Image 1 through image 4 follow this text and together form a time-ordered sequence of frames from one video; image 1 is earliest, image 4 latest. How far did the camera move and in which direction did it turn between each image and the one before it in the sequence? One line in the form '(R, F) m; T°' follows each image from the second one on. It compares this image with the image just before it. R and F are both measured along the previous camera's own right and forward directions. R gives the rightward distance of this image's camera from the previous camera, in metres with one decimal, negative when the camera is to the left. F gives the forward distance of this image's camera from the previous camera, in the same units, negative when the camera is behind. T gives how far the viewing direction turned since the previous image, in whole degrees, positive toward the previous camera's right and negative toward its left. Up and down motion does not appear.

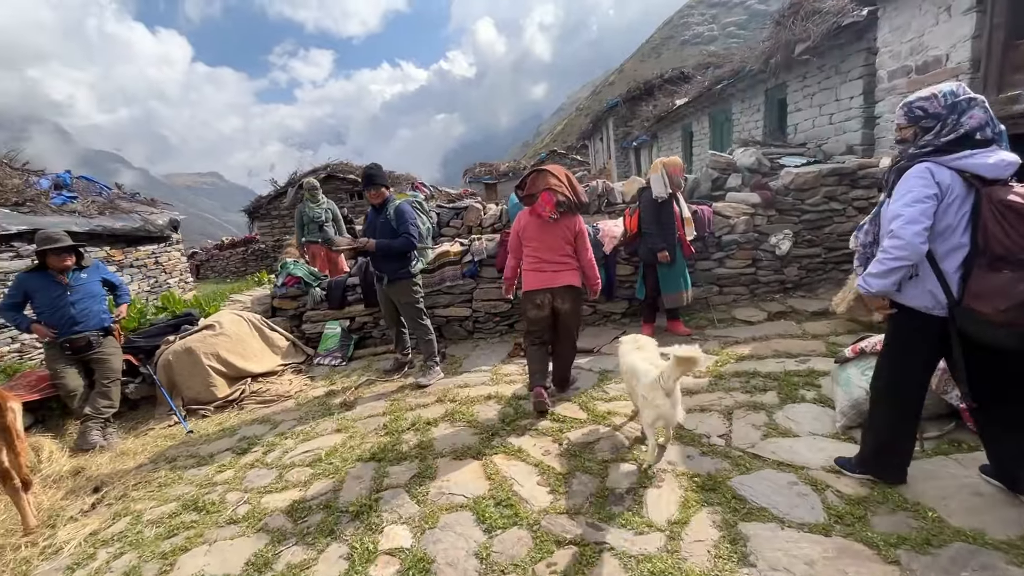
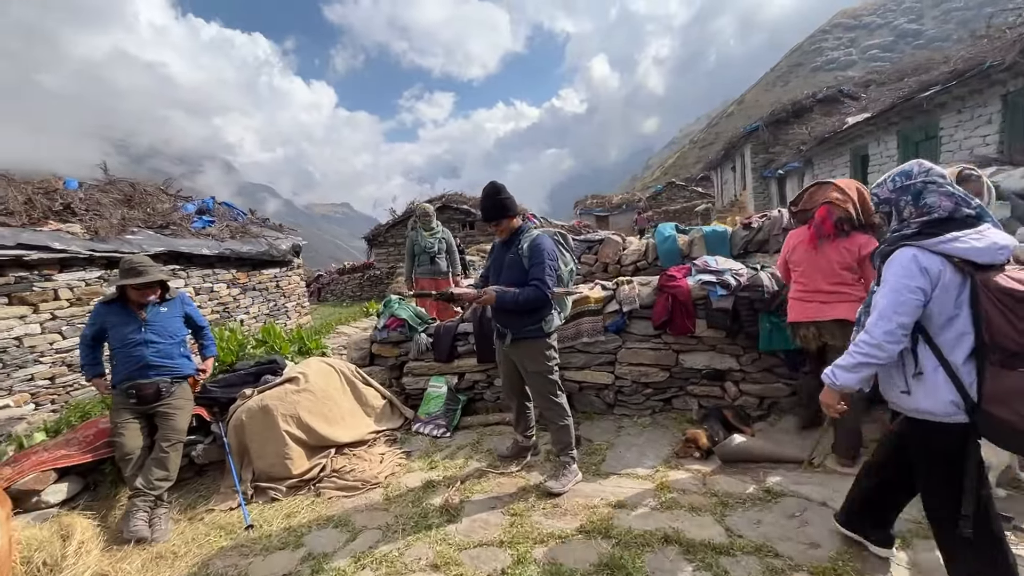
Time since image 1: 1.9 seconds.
(-0.5, +1.3) m; -12°
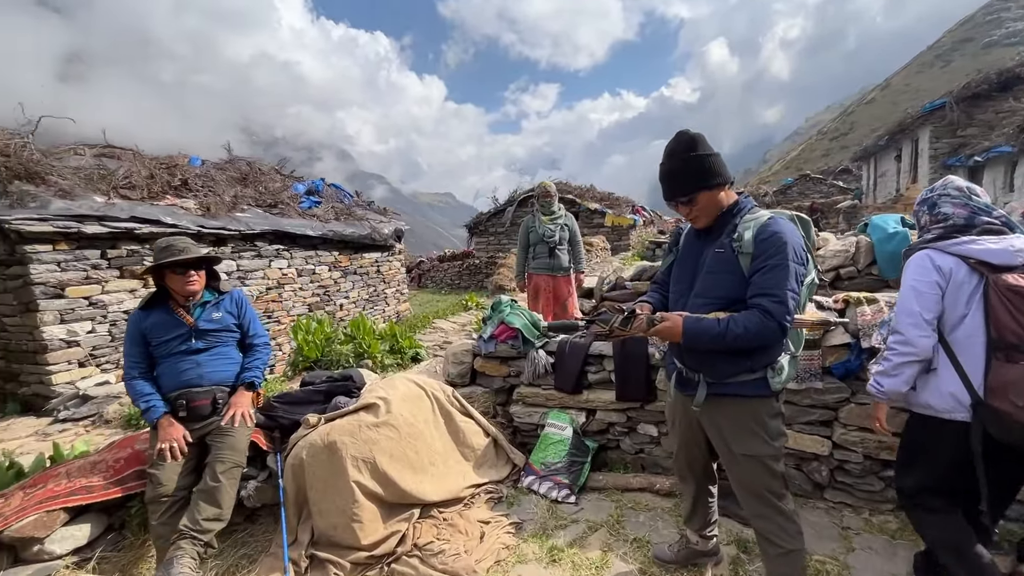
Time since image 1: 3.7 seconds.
(-0.4, +1.2) m; -11°
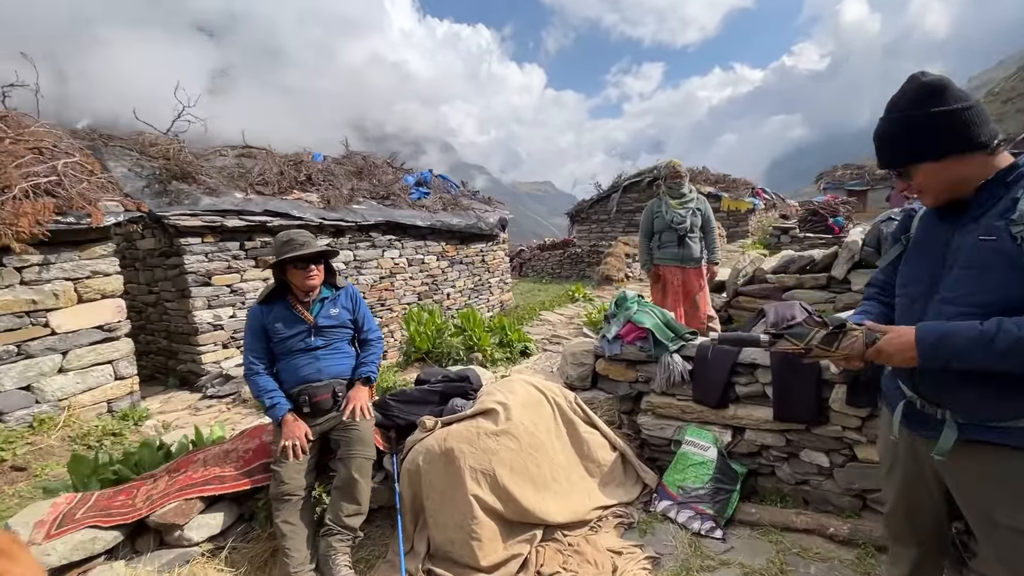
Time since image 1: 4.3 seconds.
(-0.2, +0.3) m; -12°
